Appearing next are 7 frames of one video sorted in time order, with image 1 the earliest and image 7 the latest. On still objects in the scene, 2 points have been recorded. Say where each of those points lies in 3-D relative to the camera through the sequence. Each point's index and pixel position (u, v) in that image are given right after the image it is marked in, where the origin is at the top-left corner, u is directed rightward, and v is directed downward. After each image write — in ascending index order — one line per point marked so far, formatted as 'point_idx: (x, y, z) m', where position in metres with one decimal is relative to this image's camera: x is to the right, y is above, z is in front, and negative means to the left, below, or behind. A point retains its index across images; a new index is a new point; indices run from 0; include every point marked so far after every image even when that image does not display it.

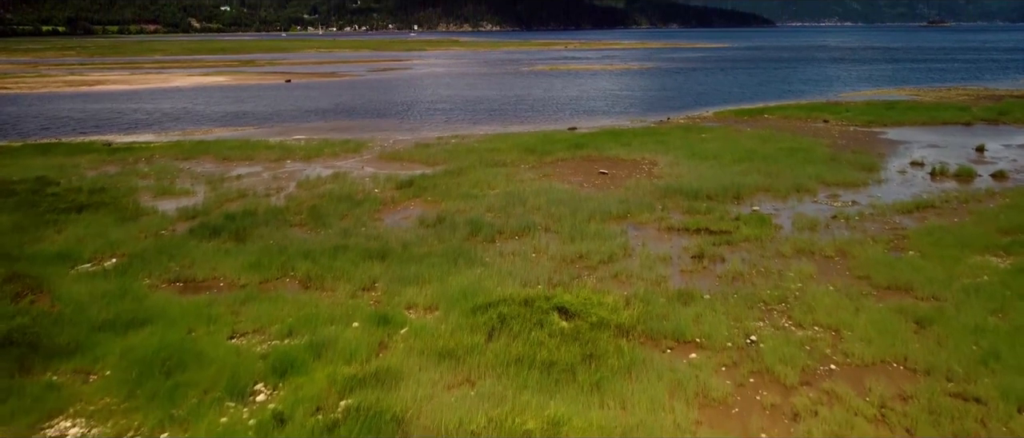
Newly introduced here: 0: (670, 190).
0: (+3.8, +0.7, +16.2) m
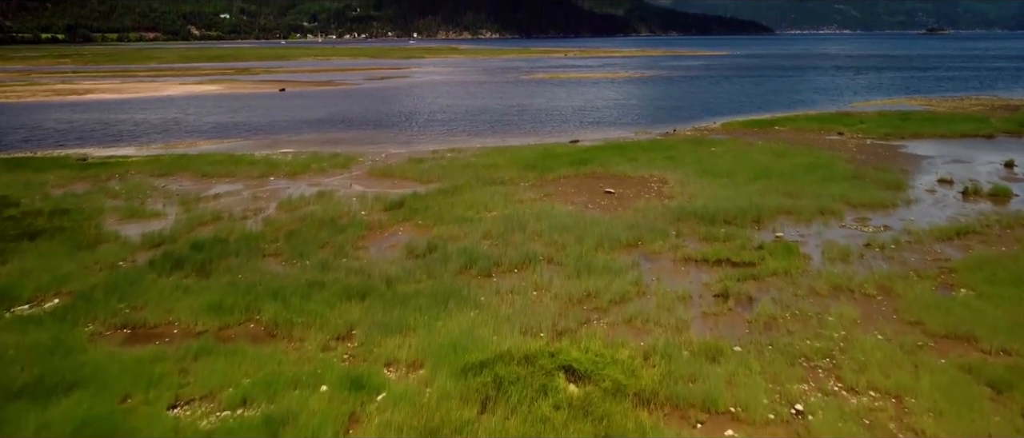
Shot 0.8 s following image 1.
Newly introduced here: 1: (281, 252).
0: (+3.8, +0.1, +14.8) m
1: (-4.4, -0.6, +12.6) m
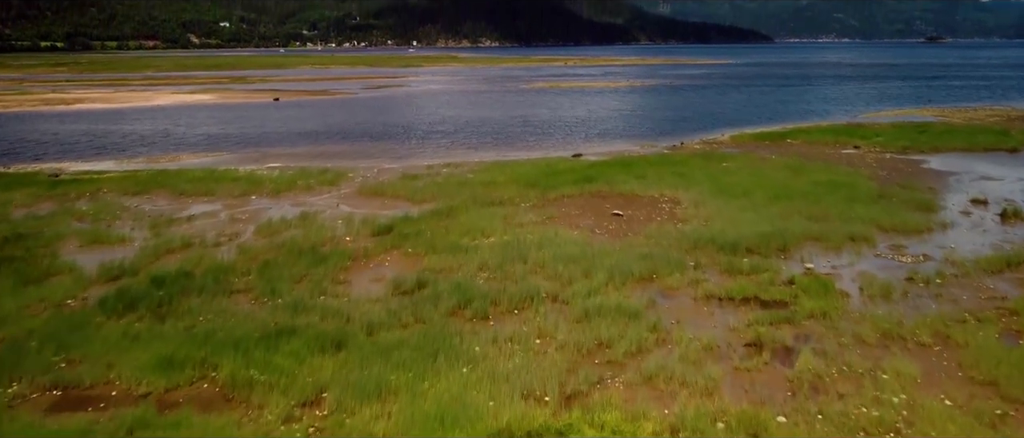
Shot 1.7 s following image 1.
0: (+3.8, -0.5, +13.4) m
1: (-4.4, -1.2, +11.2) m
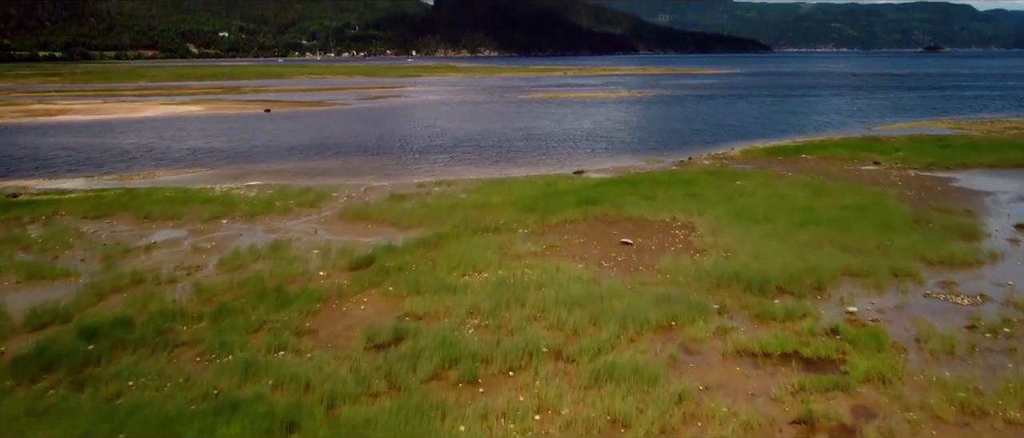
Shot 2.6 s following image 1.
0: (+3.7, -1.0, +11.7) m
1: (-4.5, -1.7, +9.5) m
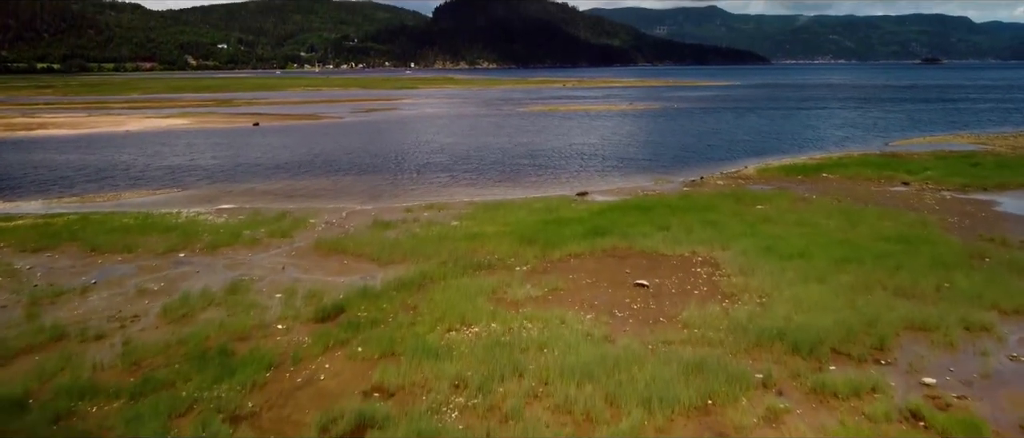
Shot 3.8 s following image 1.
0: (+3.7, -1.7, +9.7) m
1: (-4.5, -2.3, +7.4) m
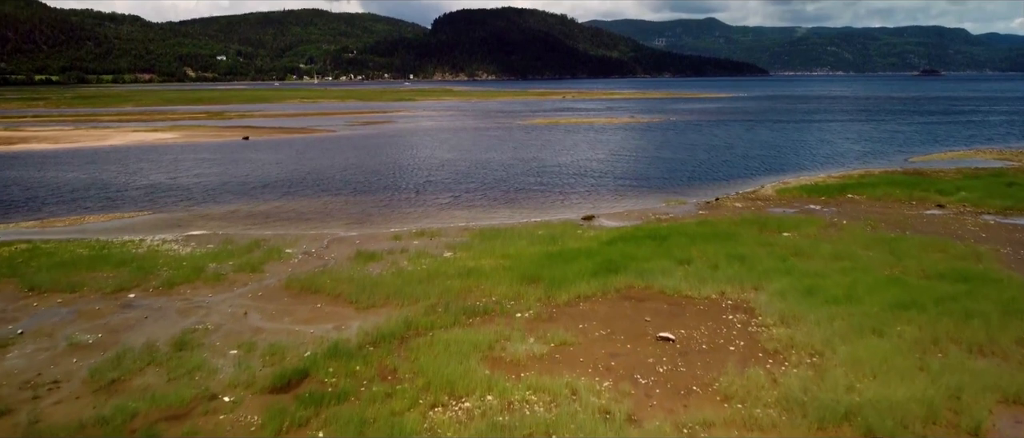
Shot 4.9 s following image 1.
0: (+3.7, -2.3, +7.7) m
1: (-4.5, -2.9, +5.5) m
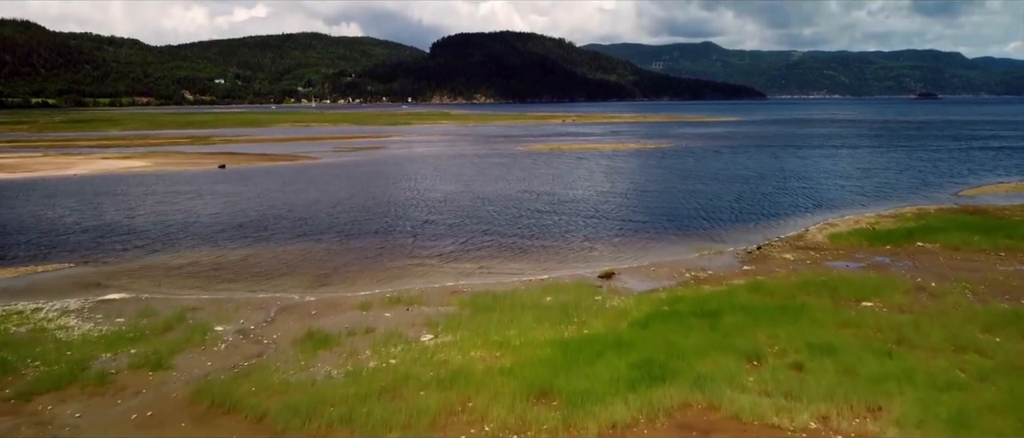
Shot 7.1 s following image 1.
0: (+3.7, -3.3, +3.7) m
1: (-4.5, -3.8, +1.4) m
